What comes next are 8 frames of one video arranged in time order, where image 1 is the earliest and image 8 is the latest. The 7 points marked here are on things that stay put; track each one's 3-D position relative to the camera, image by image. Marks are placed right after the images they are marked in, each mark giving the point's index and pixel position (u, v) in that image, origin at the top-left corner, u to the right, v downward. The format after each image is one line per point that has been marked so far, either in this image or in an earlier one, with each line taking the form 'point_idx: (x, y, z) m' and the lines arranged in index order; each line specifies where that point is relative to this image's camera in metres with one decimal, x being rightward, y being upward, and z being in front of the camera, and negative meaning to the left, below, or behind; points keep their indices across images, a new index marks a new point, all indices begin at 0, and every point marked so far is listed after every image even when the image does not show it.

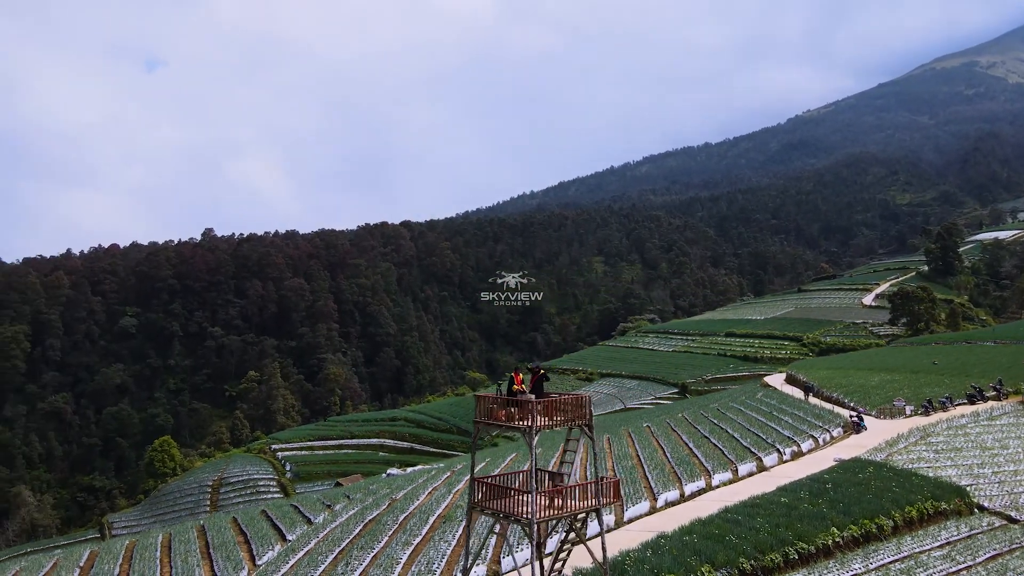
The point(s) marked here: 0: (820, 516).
0: (+5.8, -4.3, +13.6) m
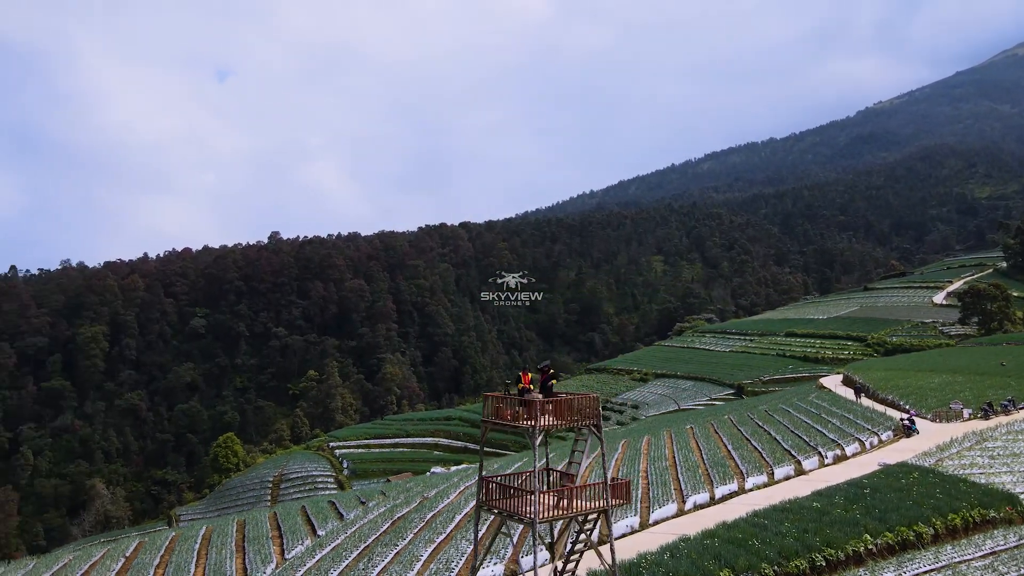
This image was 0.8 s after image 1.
0: (+6.1, -4.2, +13.1) m
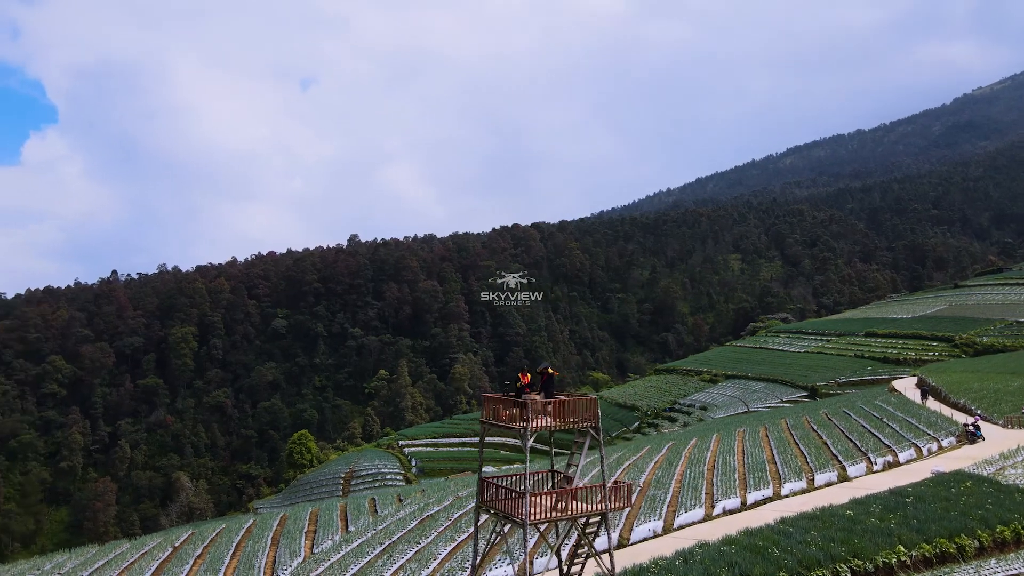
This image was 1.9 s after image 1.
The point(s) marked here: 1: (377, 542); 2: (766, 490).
0: (+6.4, -4.2, +12.5) m
1: (-2.7, -5.1, +14.6) m
2: (+5.5, -4.3, +15.5) m
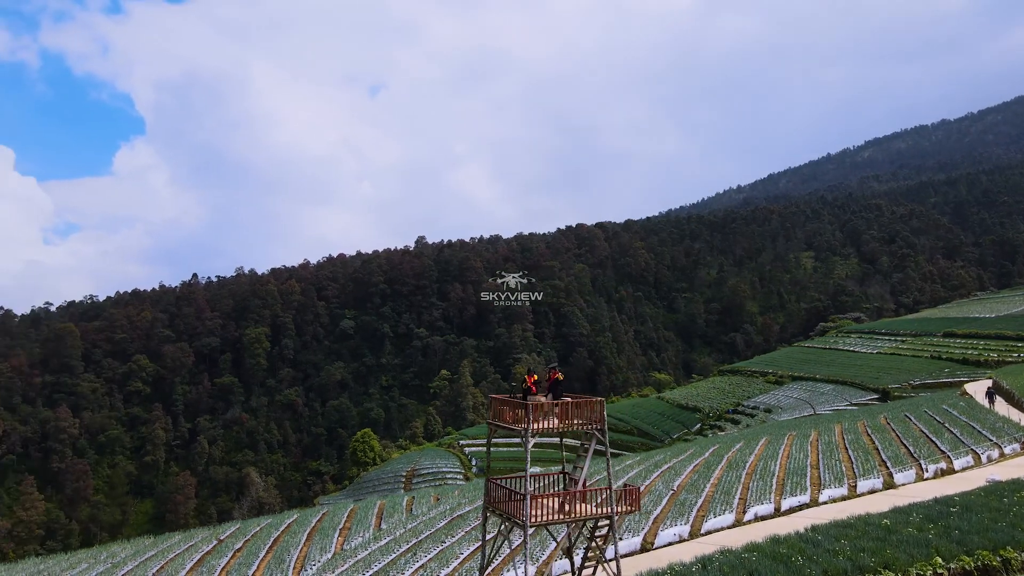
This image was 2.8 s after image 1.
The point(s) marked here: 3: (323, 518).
0: (+6.7, -4.2, +11.9) m
1: (-2.2, -5.1, +14.8) m
2: (+6.0, -4.3, +15.0) m
3: (-4.8, -5.8, +18.4) m
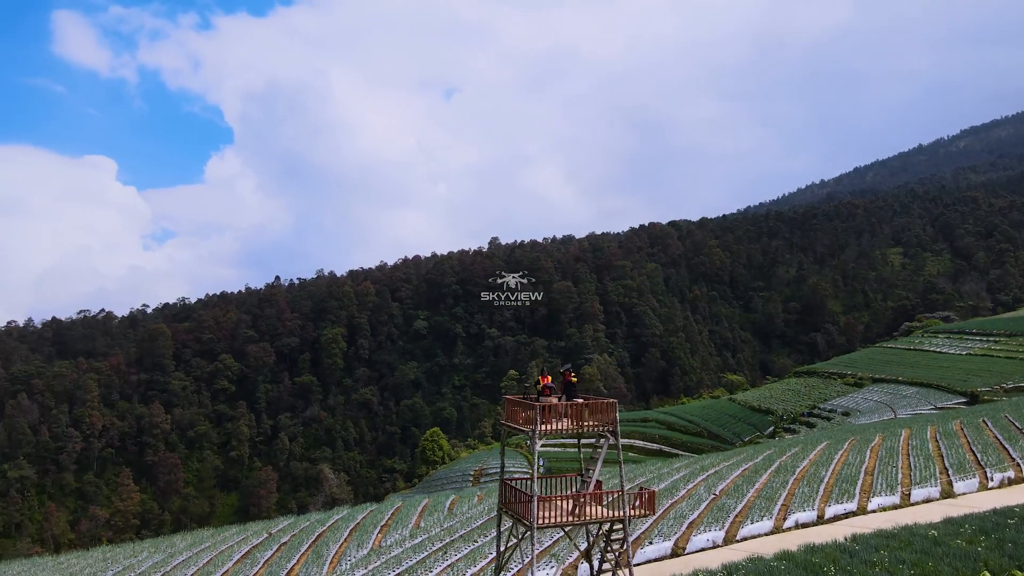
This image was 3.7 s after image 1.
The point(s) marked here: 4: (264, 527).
0: (+7.1, -4.1, +11.2) m
1: (-1.5, -5.2, +14.9) m
2: (+6.7, -4.3, +14.4) m
3: (-3.7, -5.9, +18.8) m
4: (-6.8, -6.6, +20.0) m
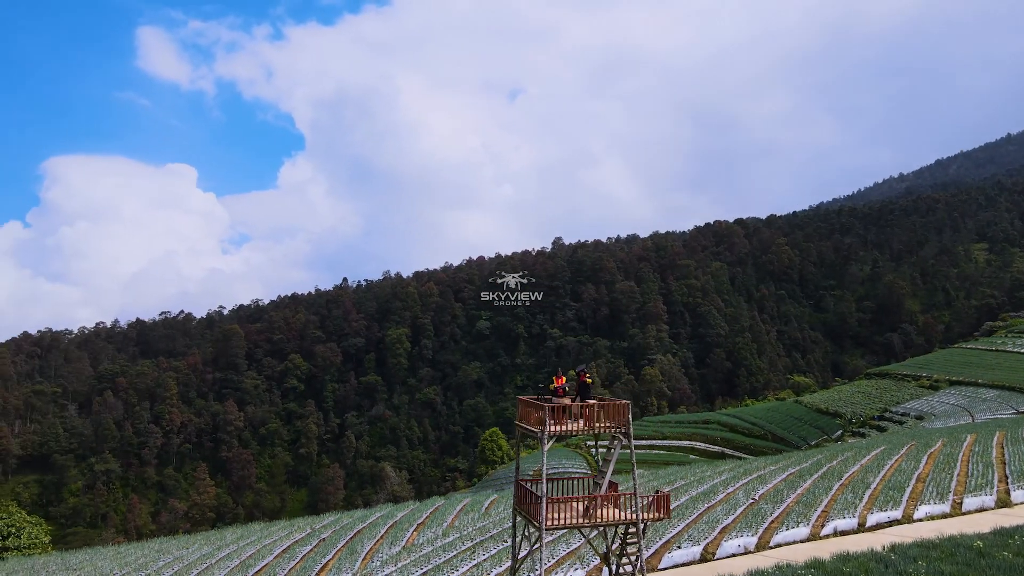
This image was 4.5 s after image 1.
0: (+7.3, -4.1, +10.5) m
1: (-0.9, -5.2, +15.0) m
2: (+7.2, -4.2, +13.7) m
3: (-2.7, -5.9, +19.0) m
4: (-5.7, -6.6, +20.5) m
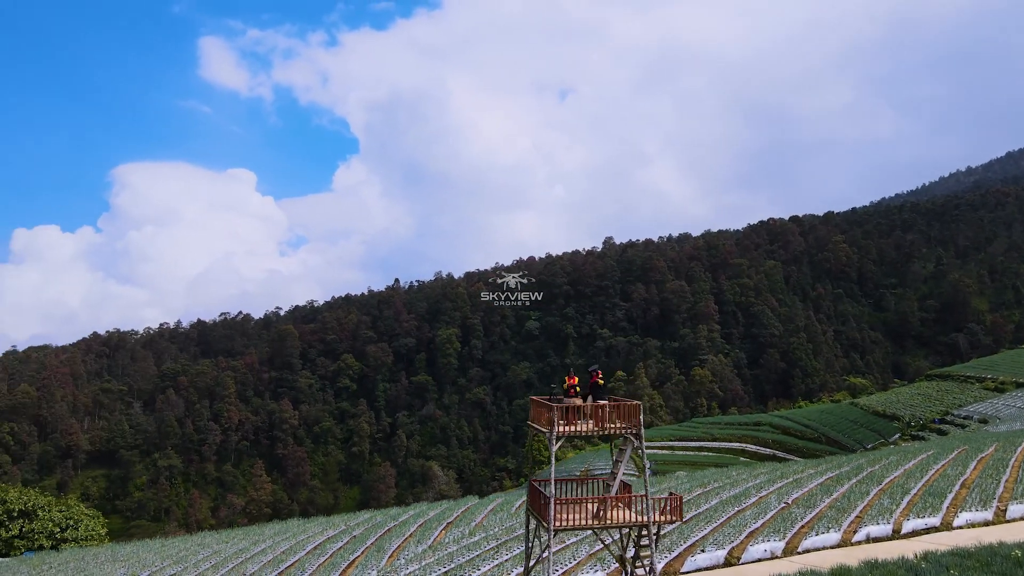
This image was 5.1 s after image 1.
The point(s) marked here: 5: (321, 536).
0: (+7.5, -4.1, +10.0) m
1: (-0.4, -5.2, +15.0) m
2: (+7.7, -4.2, +13.2) m
3: (-1.9, -5.9, +19.2) m
4: (-4.8, -6.7, +20.9) m
5: (-4.8, -6.2, +18.3) m
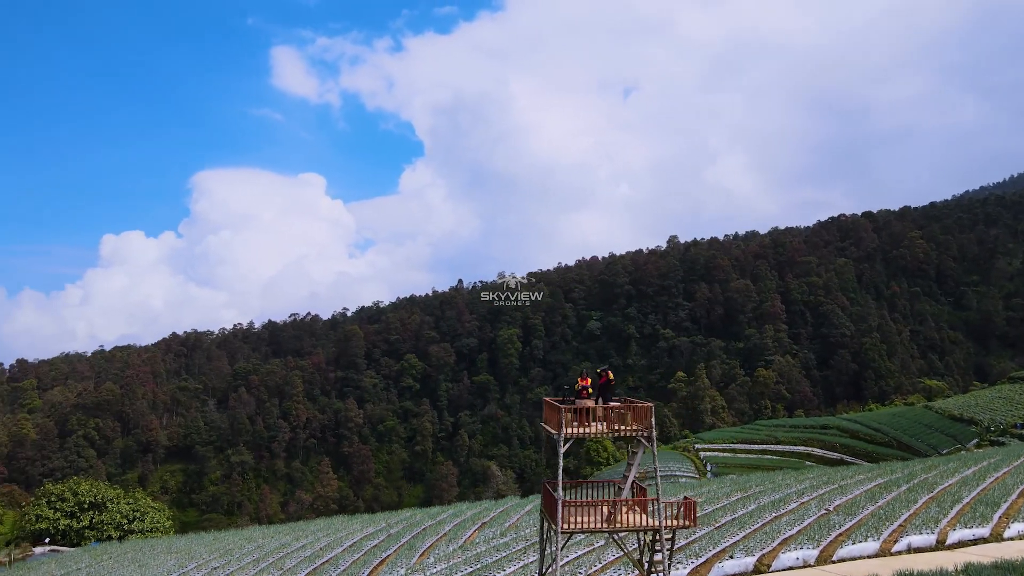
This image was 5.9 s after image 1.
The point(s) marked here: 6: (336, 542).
0: (+7.7, -4.0, +9.3) m
1: (+0.3, -5.2, +15.0) m
2: (+8.1, -4.2, +12.5) m
3: (-0.9, -5.9, +19.3) m
4: (-3.6, -6.7, +21.2) m
5: (-3.9, -6.3, +18.6) m
6: (-4.4, -6.2, +17.8) m
